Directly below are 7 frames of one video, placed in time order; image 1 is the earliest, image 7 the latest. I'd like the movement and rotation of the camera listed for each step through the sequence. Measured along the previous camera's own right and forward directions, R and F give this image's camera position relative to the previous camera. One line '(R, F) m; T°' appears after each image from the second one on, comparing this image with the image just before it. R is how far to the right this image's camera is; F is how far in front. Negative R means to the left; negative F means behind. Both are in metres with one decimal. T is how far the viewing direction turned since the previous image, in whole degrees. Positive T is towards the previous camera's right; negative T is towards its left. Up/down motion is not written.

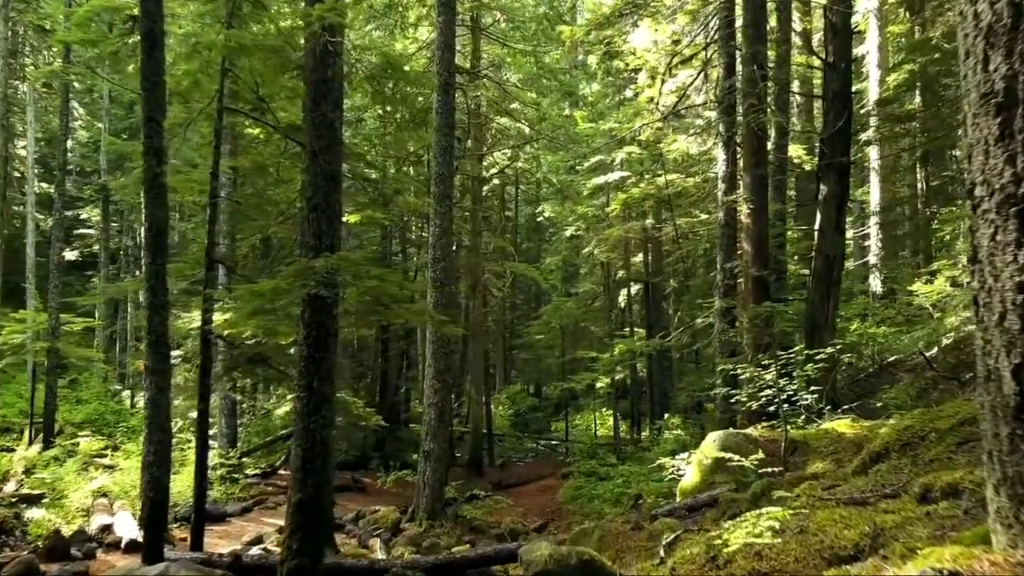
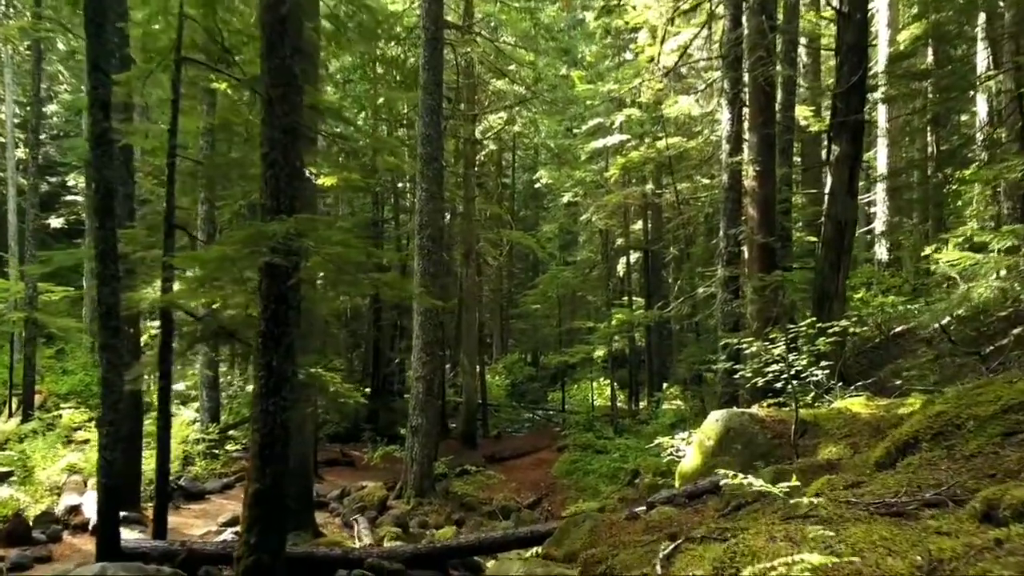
(+0.1, +0.7) m; 0°
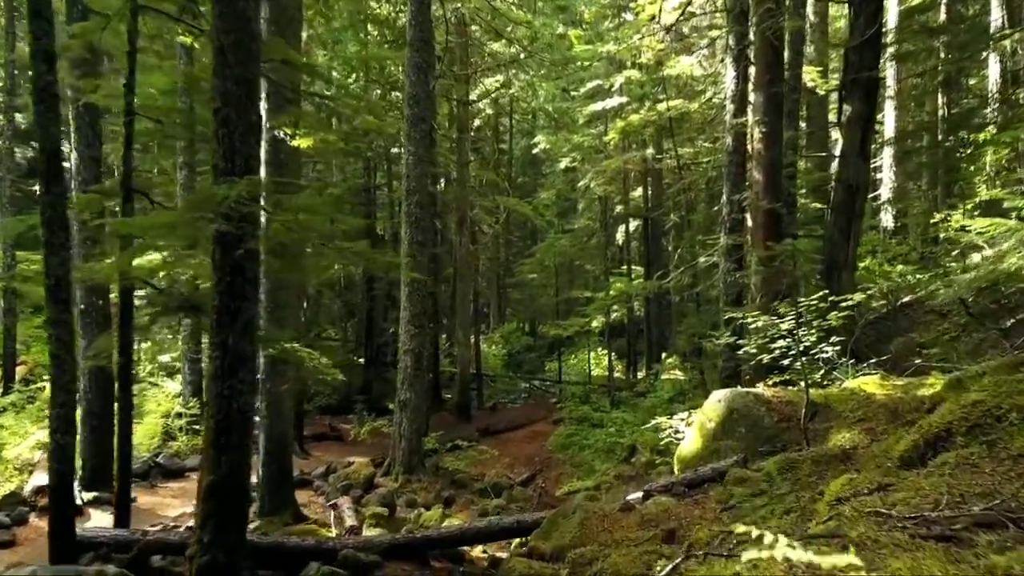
(+0.1, +0.6) m; 0°
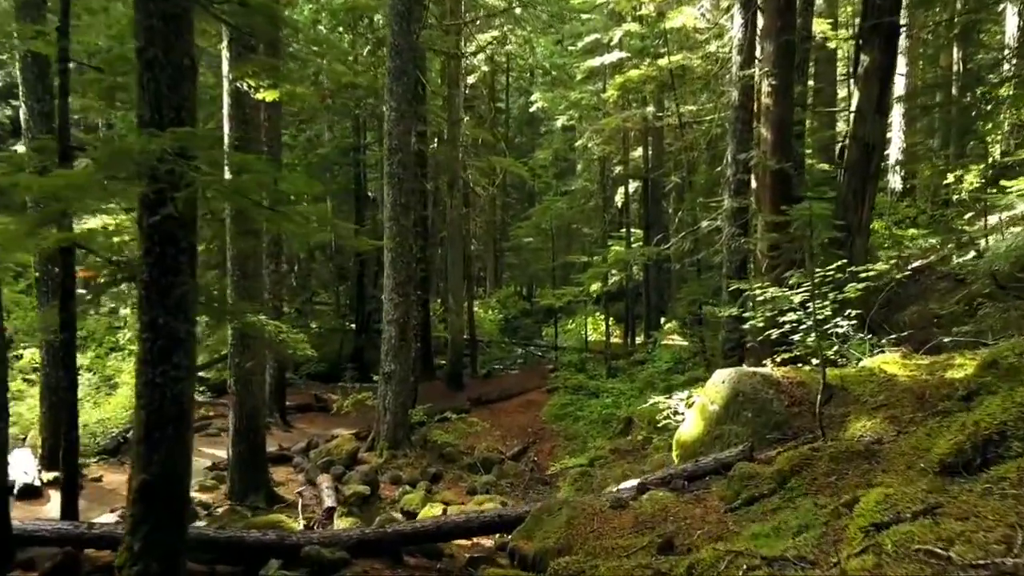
(+0.1, +0.7) m; 0°
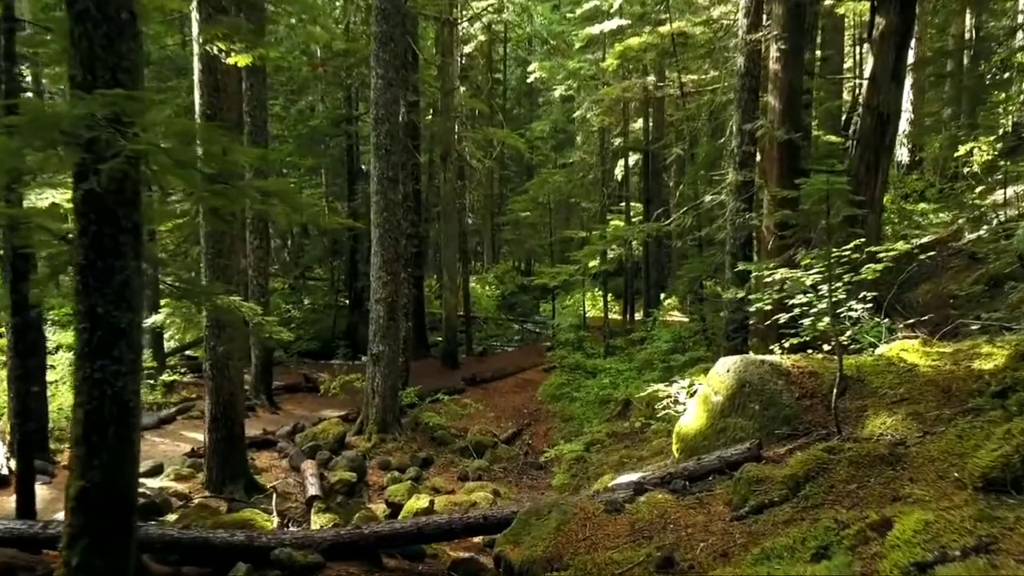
(+0.1, +0.5) m; 0°
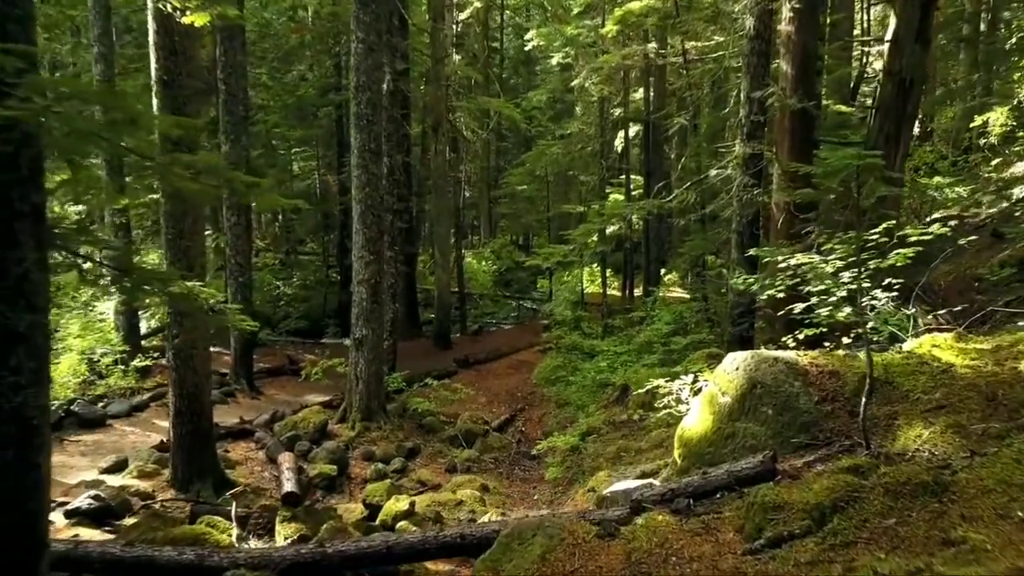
(+0.1, +0.7) m; 0°
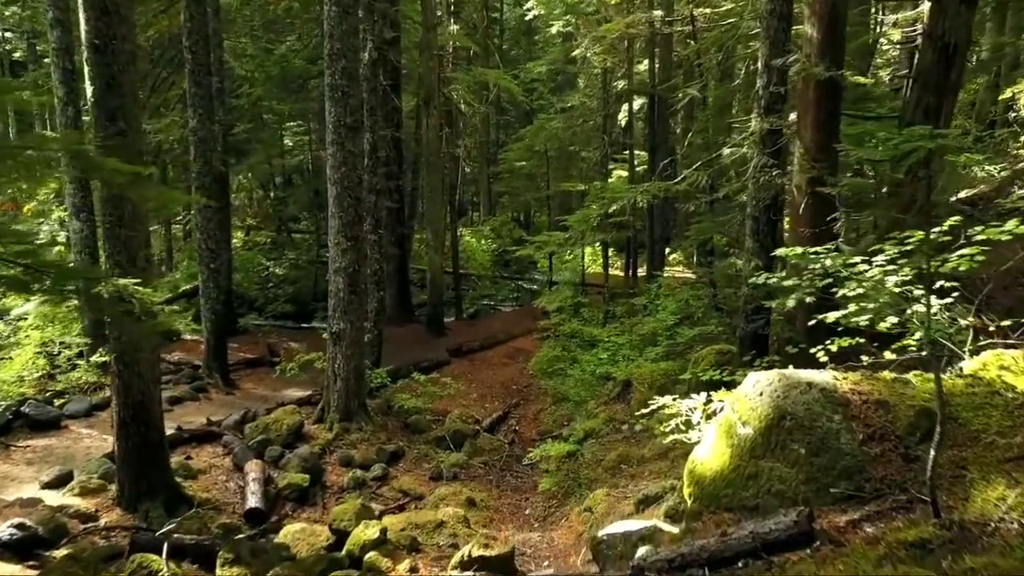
(+0.1, +0.9) m; 0°
